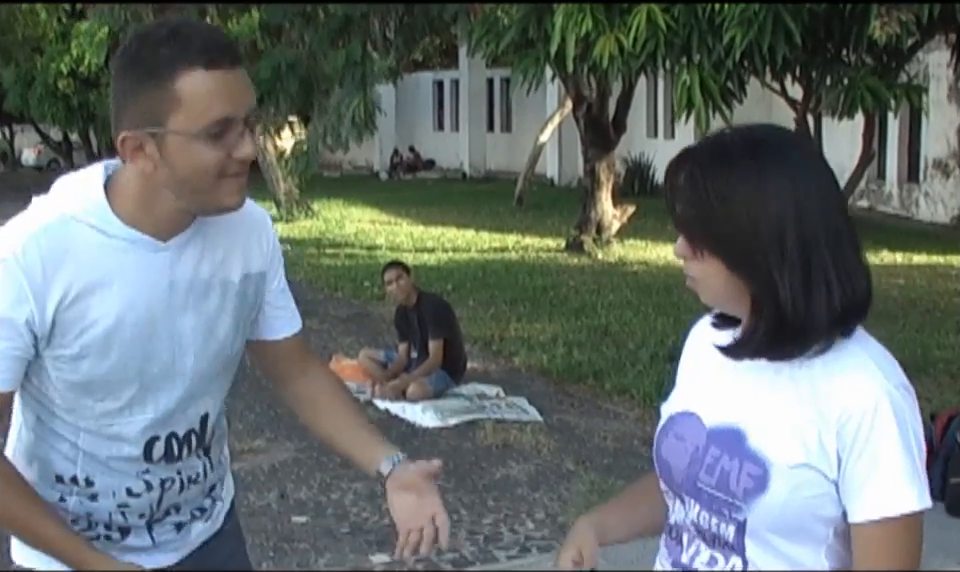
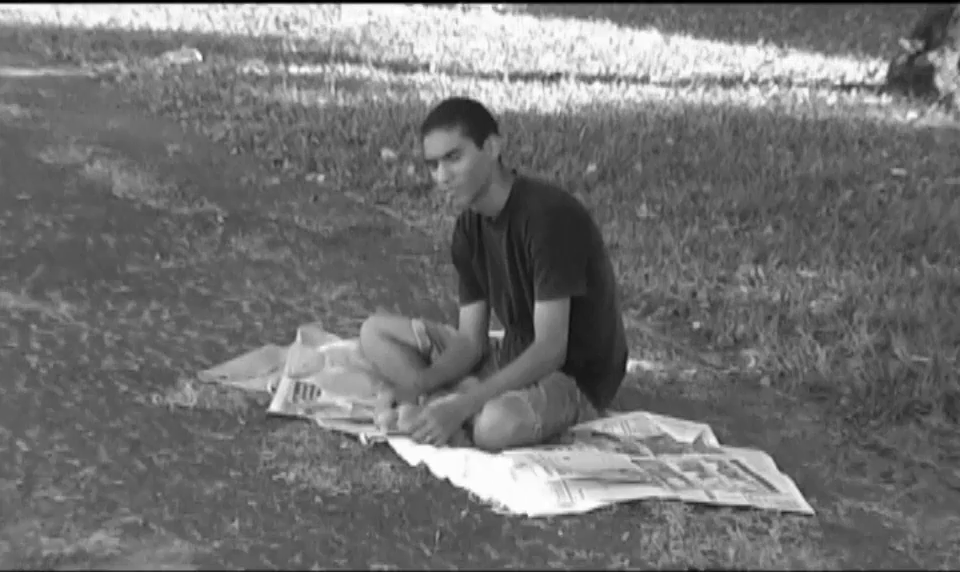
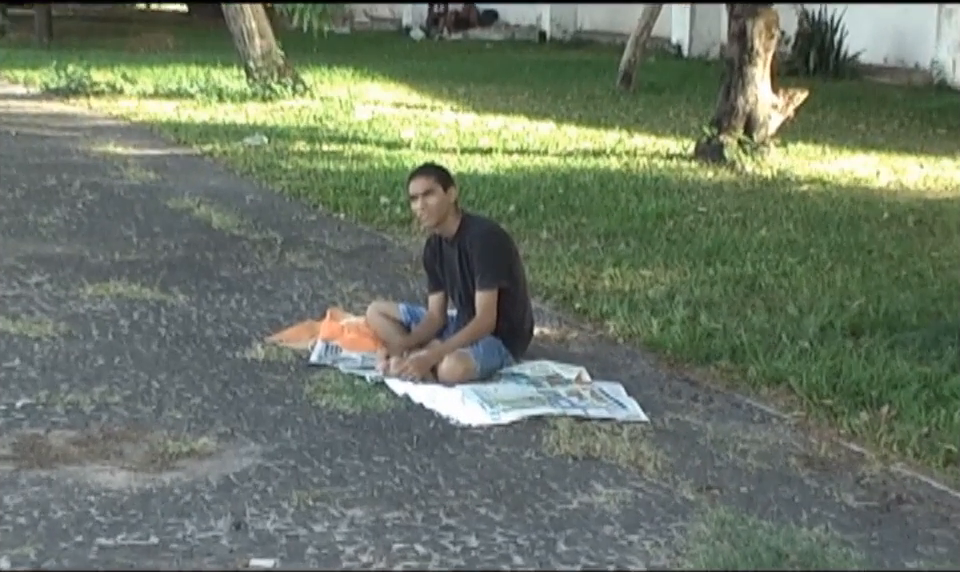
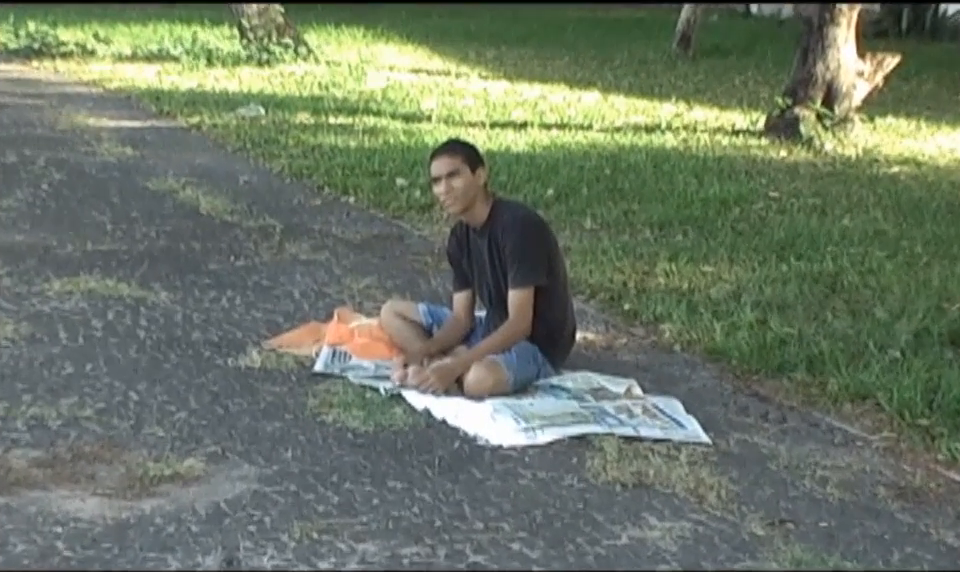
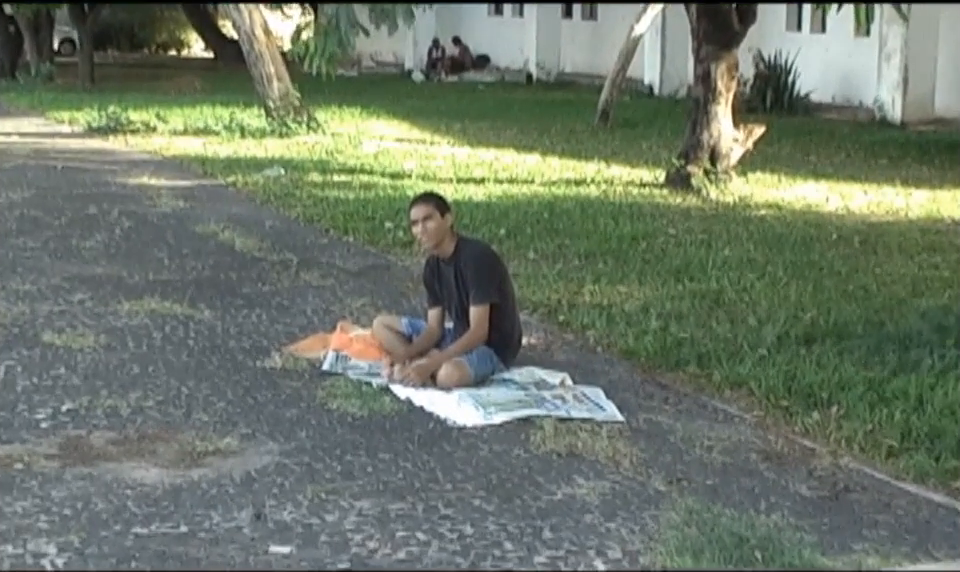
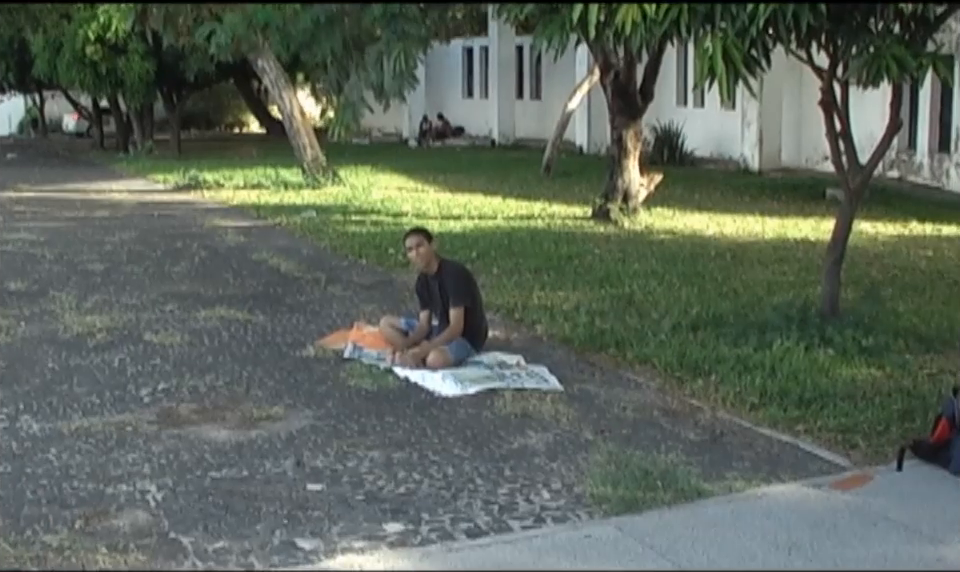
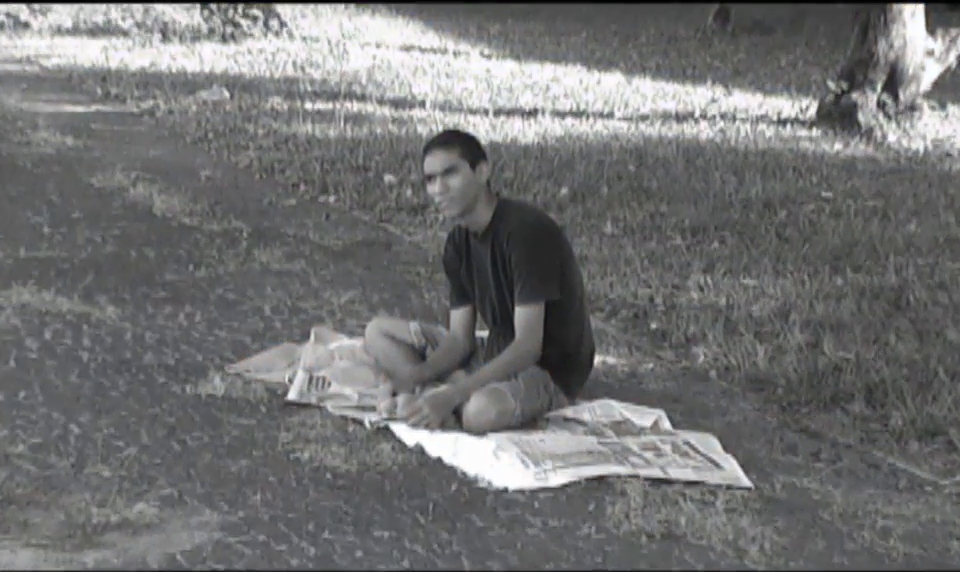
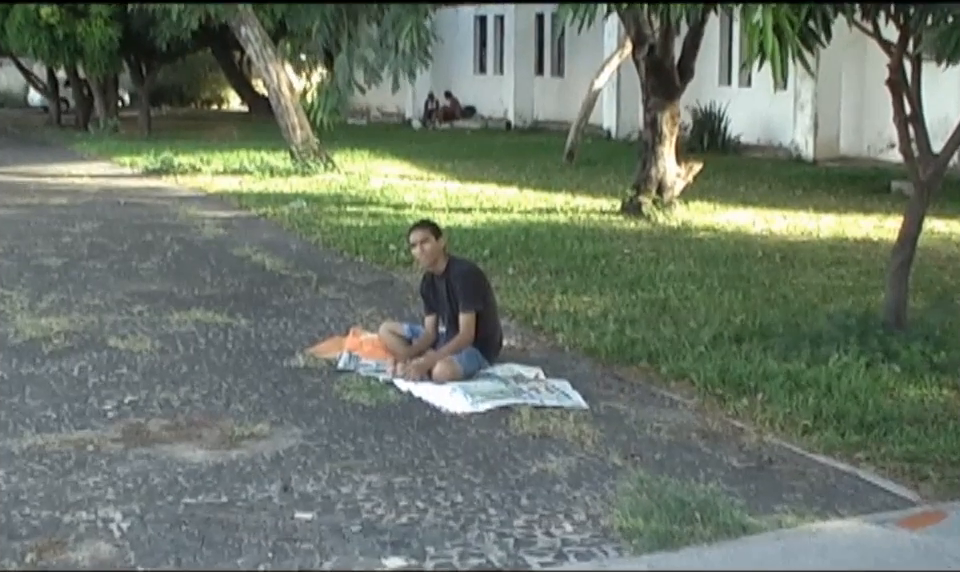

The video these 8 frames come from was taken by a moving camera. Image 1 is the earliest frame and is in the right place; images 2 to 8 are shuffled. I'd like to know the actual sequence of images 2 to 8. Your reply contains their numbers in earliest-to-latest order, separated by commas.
6, 8, 5, 3, 4, 7, 2
